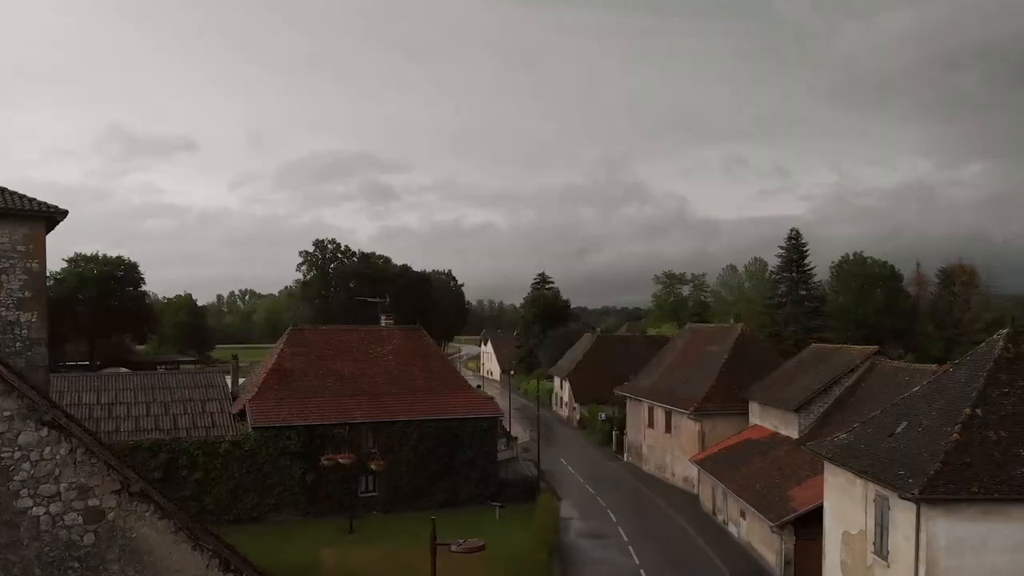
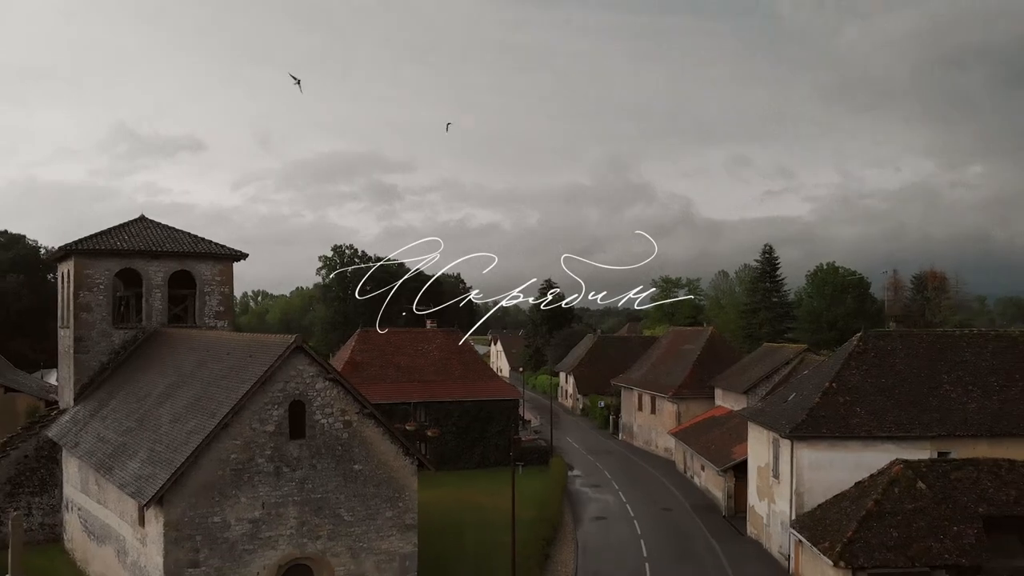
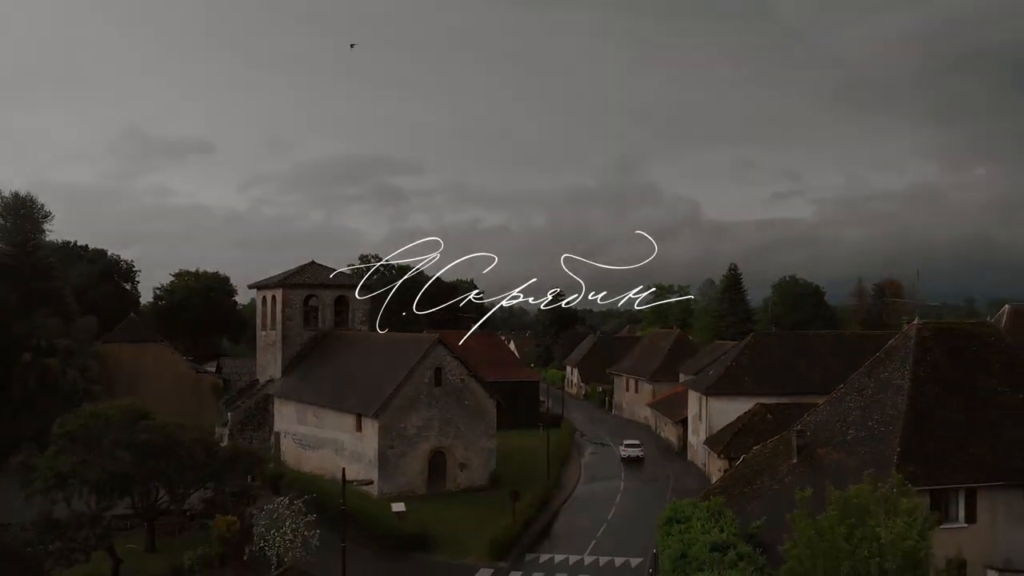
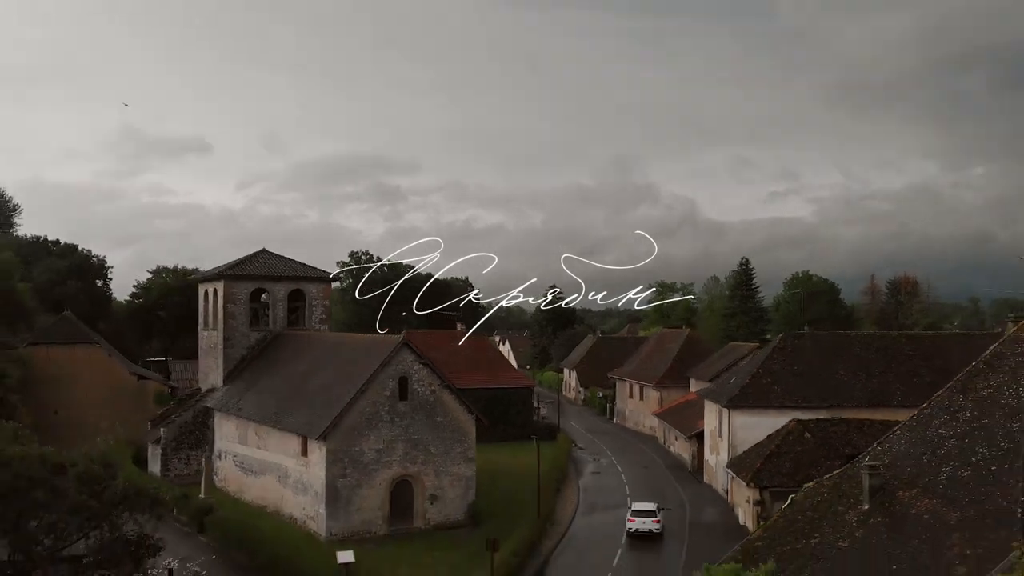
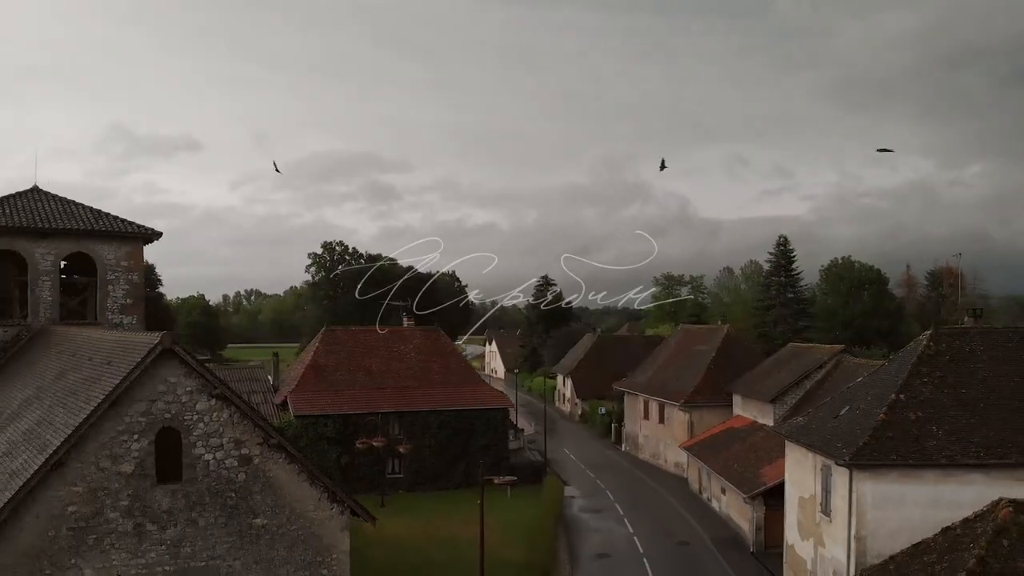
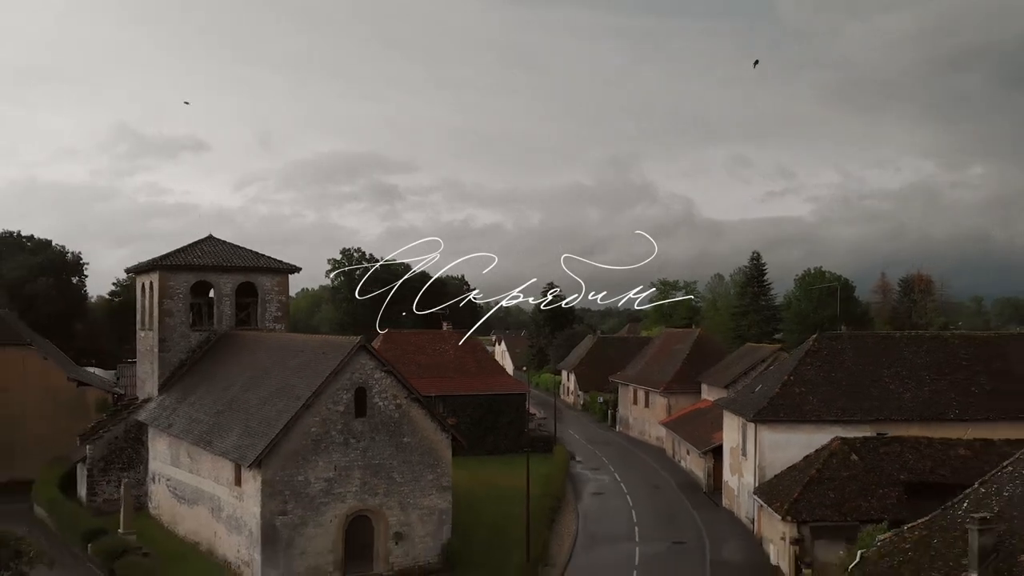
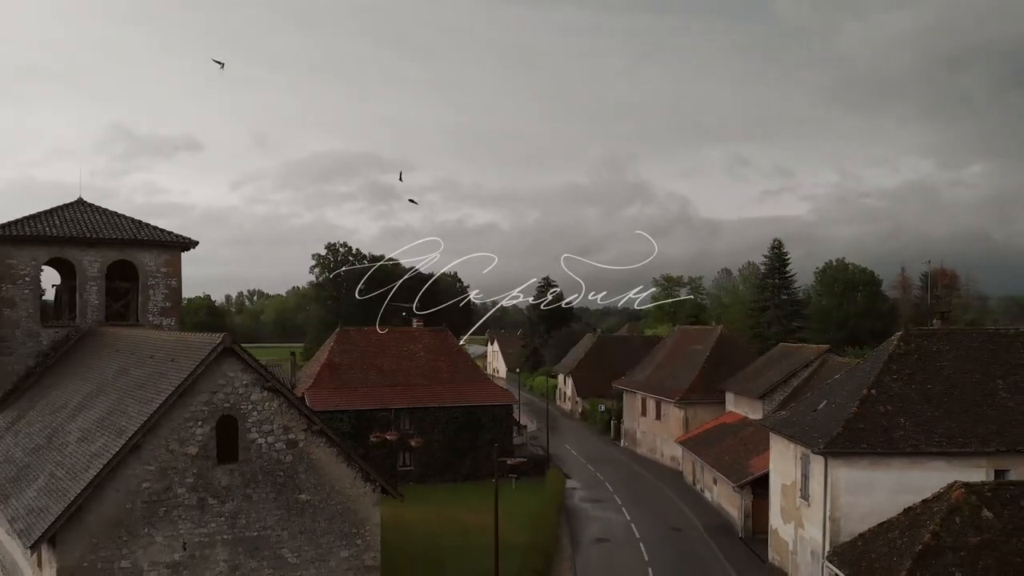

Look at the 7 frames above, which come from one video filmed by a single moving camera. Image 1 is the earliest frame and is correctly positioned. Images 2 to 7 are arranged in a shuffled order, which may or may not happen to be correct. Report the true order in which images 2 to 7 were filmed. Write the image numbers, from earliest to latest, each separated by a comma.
5, 7, 2, 6, 4, 3
